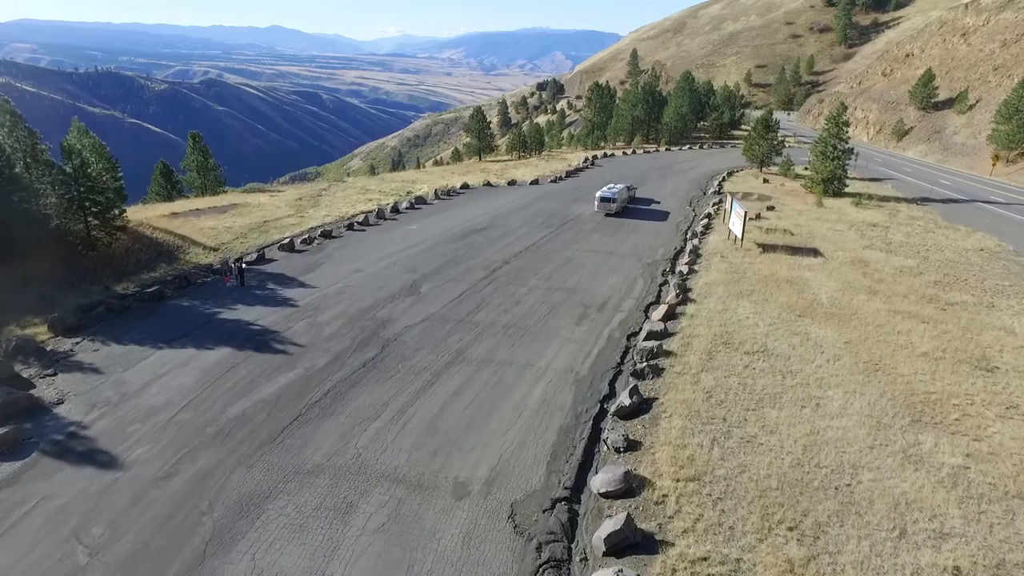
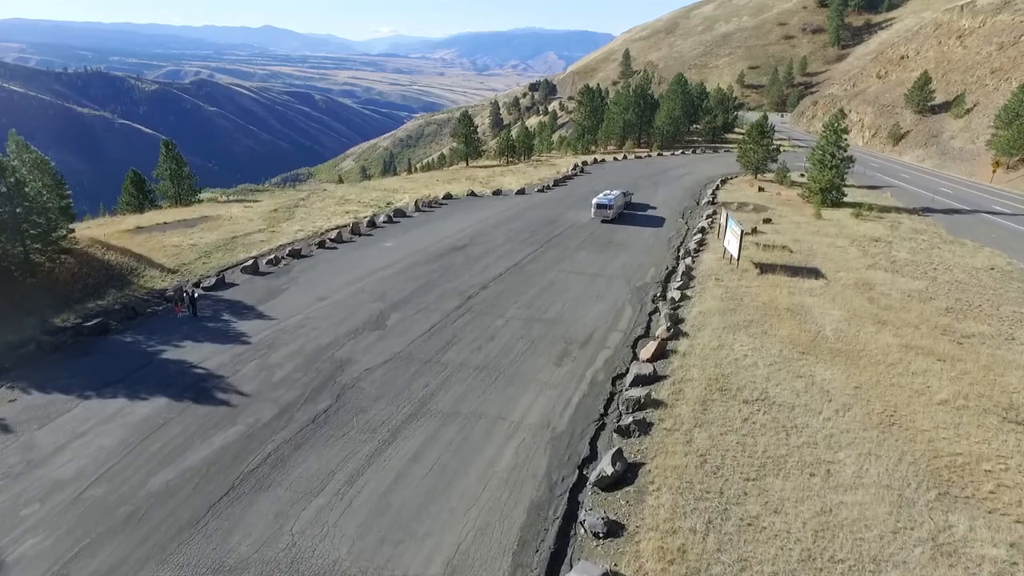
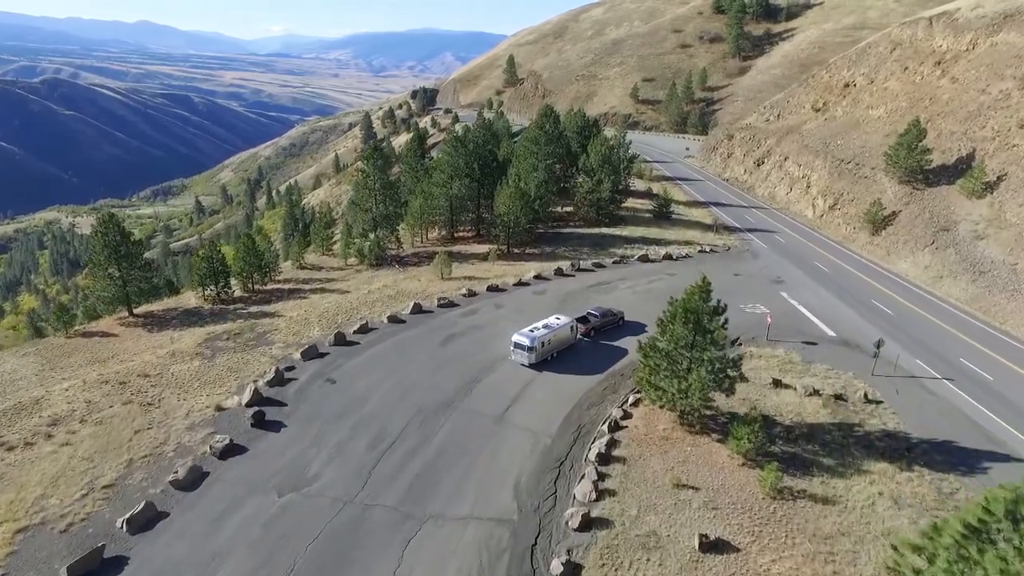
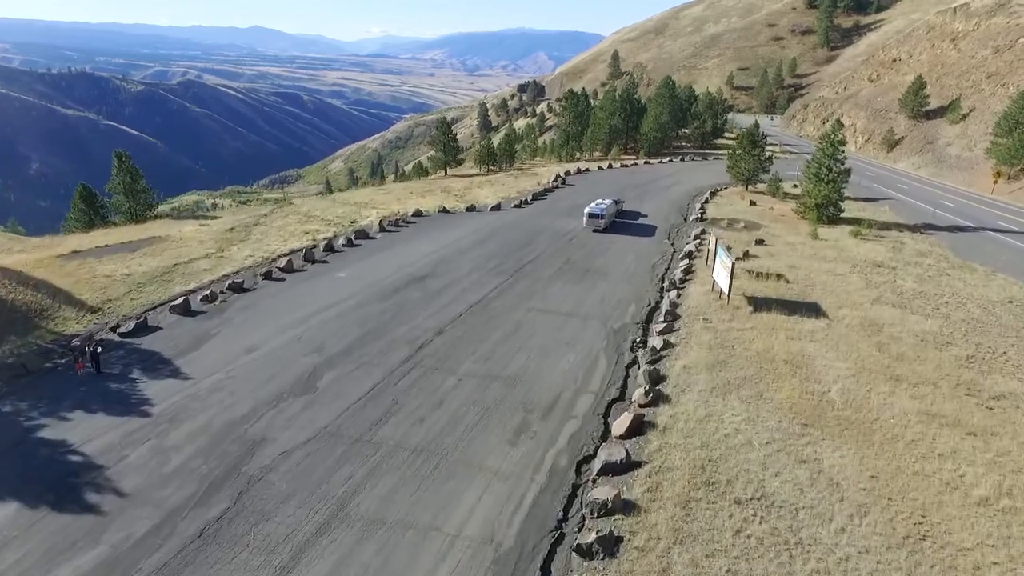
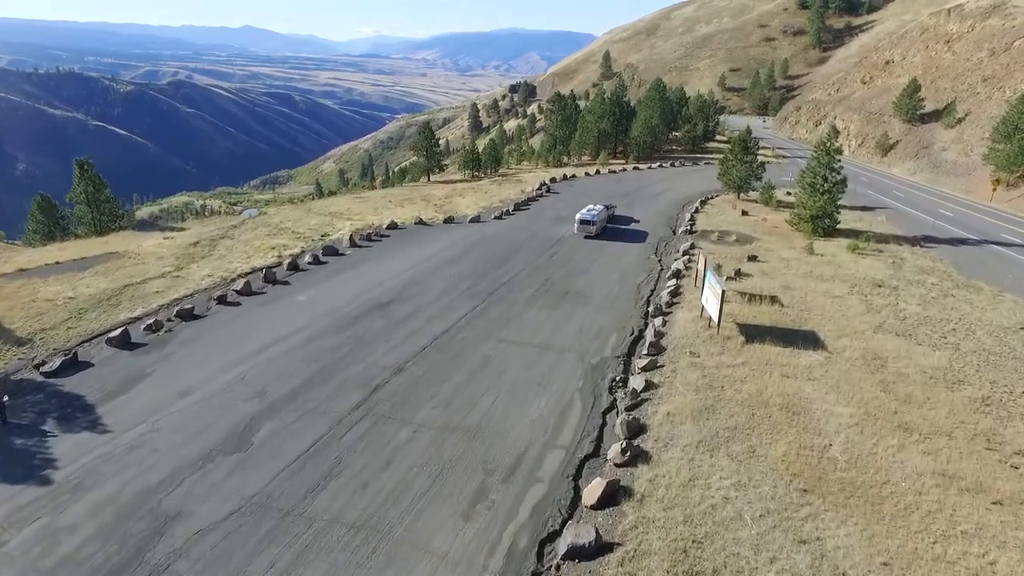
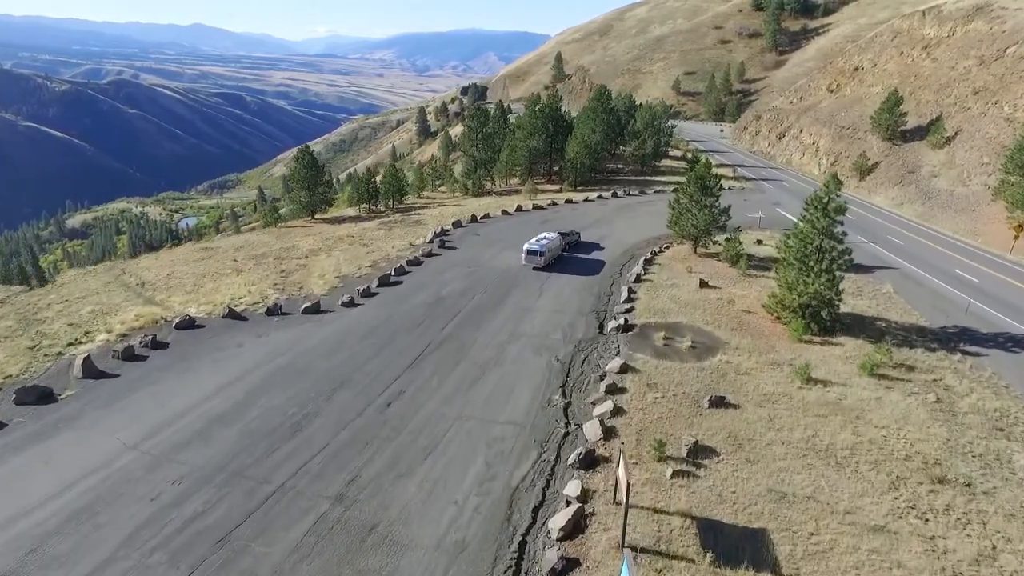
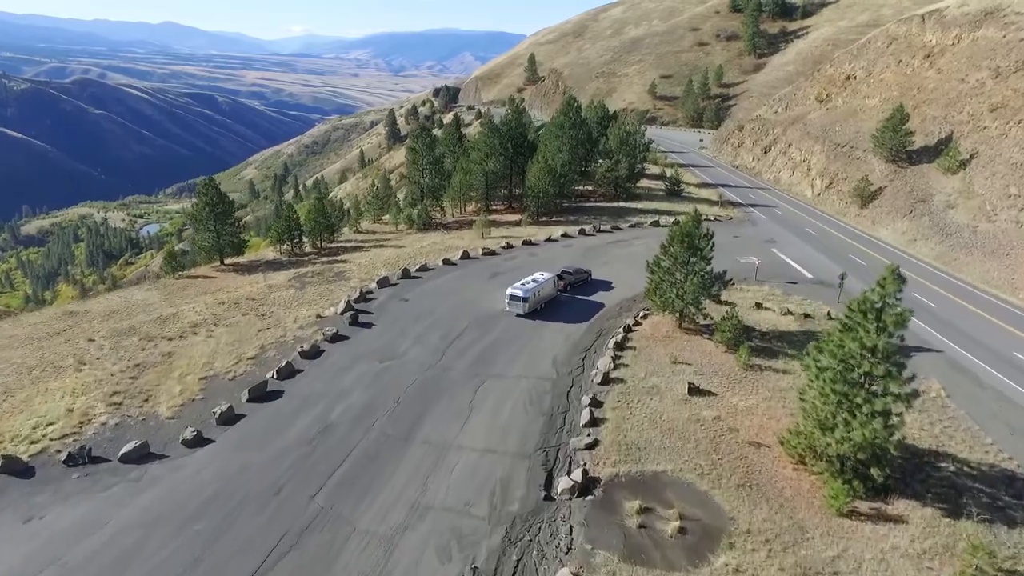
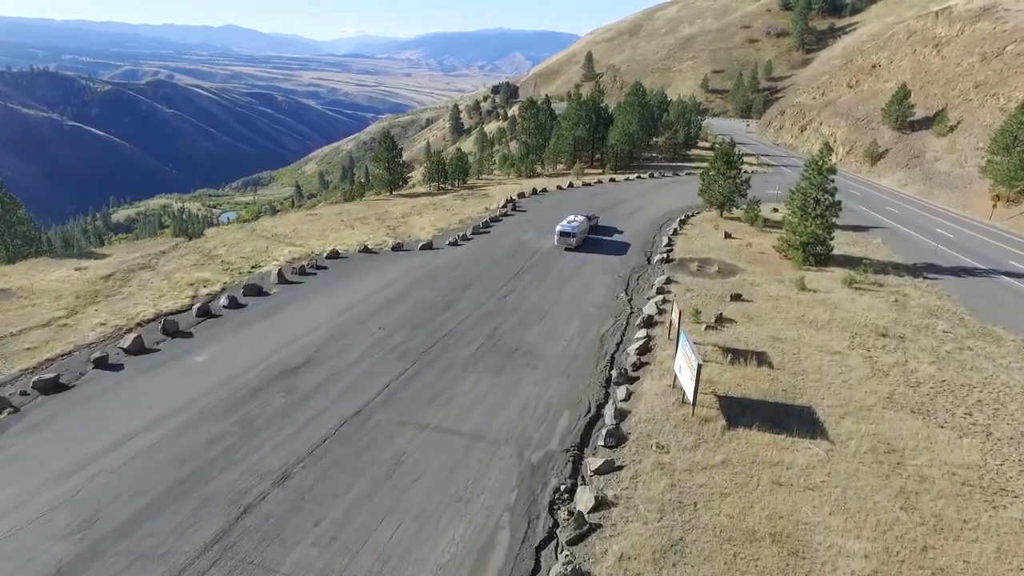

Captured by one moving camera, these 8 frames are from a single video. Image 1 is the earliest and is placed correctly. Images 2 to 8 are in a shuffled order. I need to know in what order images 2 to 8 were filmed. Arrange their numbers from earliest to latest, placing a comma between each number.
2, 4, 5, 8, 6, 7, 3
